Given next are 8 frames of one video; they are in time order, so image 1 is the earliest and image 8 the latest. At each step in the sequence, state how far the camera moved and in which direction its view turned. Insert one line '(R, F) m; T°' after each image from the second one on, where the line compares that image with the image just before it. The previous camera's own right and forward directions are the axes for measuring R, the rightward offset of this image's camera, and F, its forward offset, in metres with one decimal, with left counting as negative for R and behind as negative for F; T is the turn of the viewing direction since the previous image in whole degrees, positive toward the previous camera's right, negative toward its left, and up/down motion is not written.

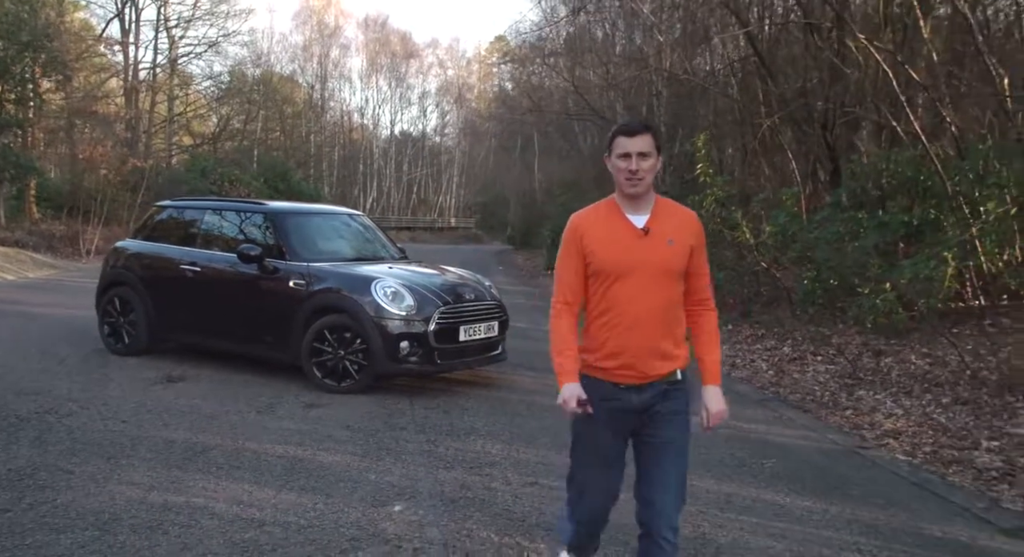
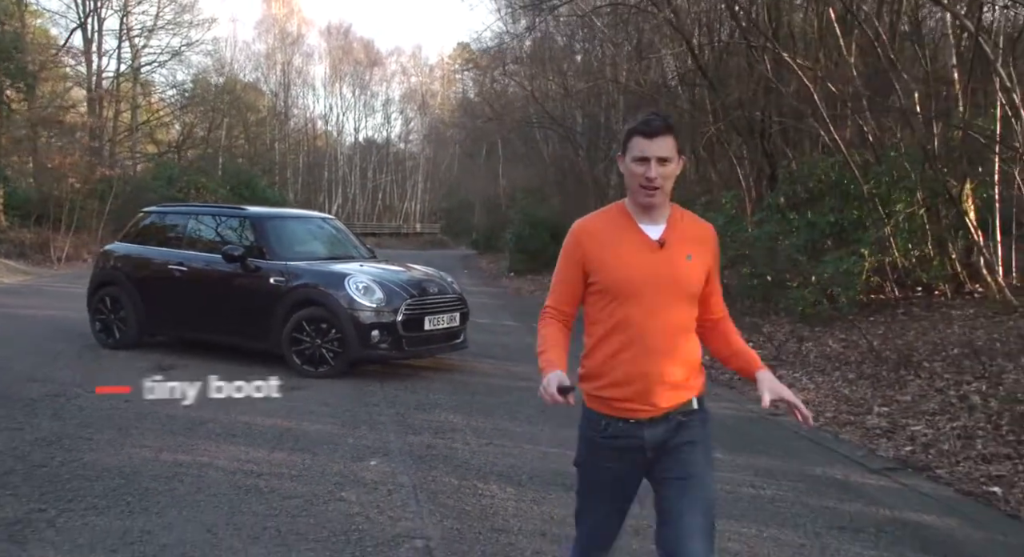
(+0.1, -0.9) m; +3°
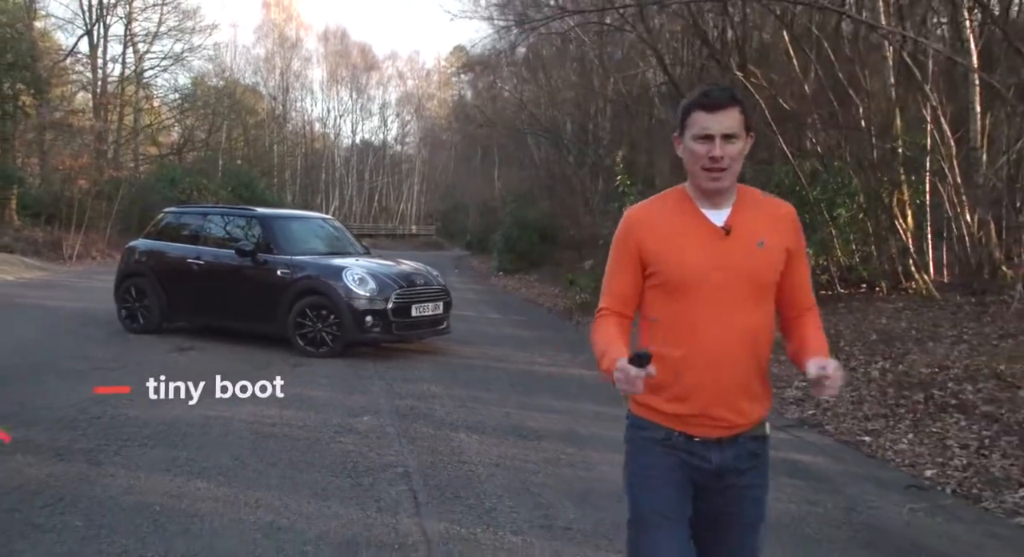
(+0.2, -1.2) m; 0°
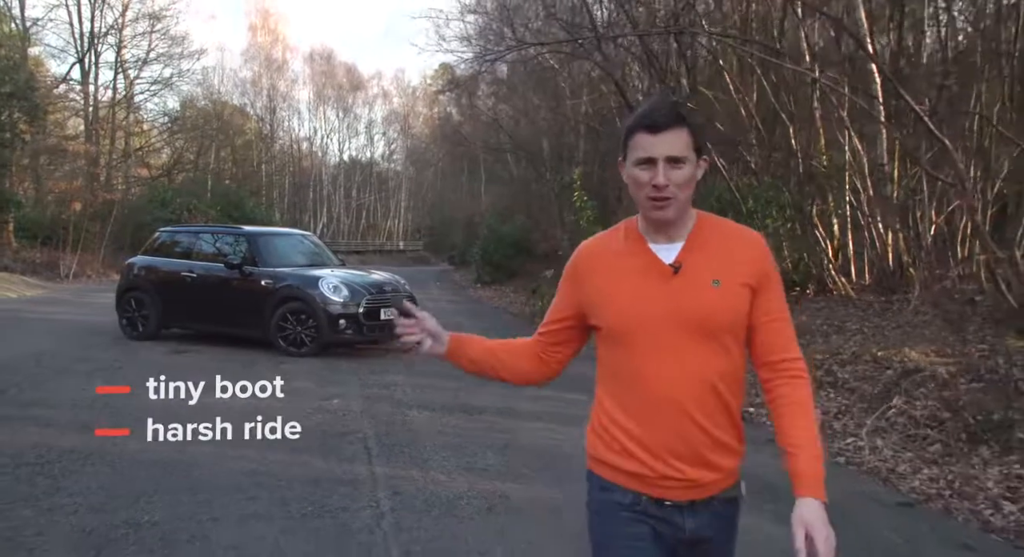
(+0.5, -1.3) m; +1°
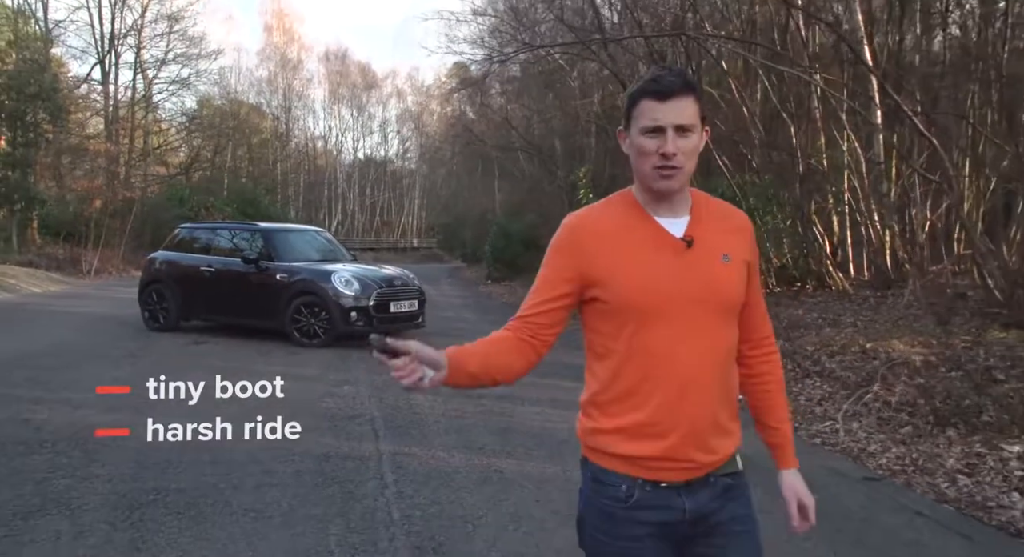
(+0.1, -0.4) m; -1°
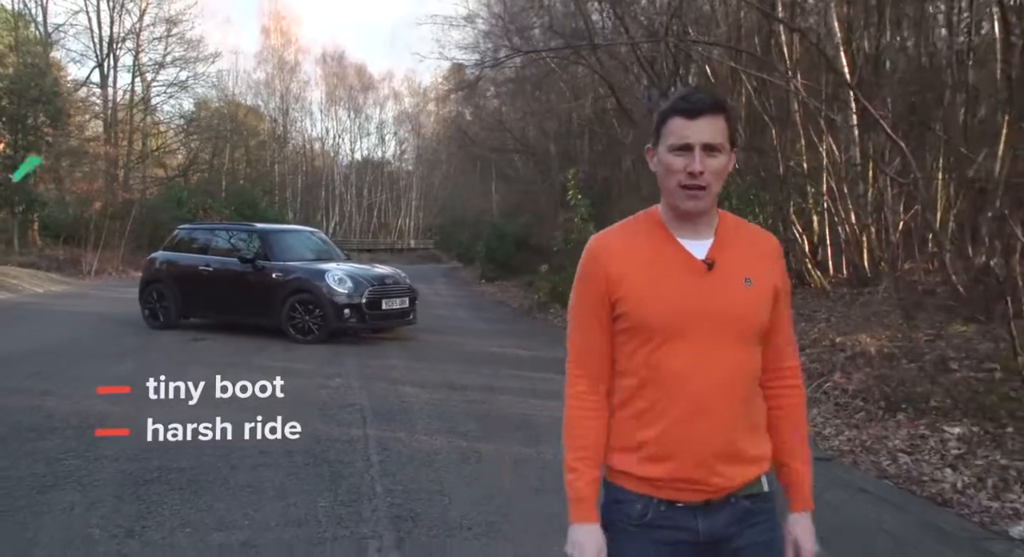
(+0.2, -0.4) m; 0°
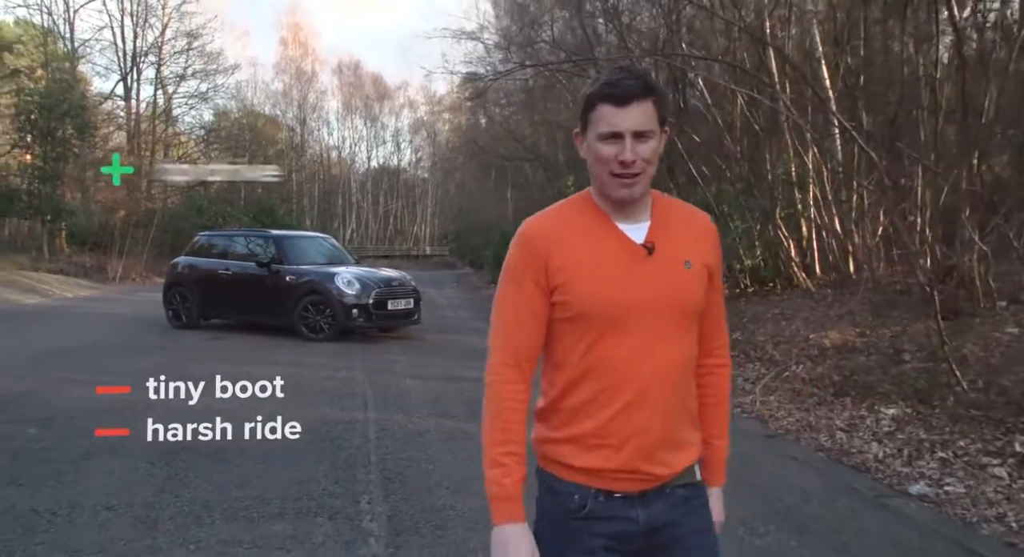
(+0.3, -0.7) m; -1°
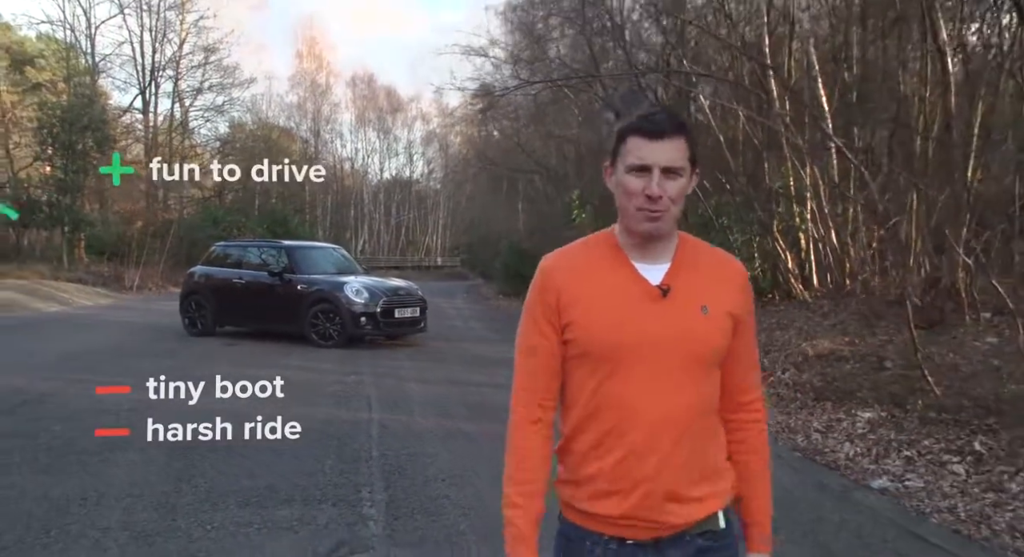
(+0.1, -0.4) m; -1°
